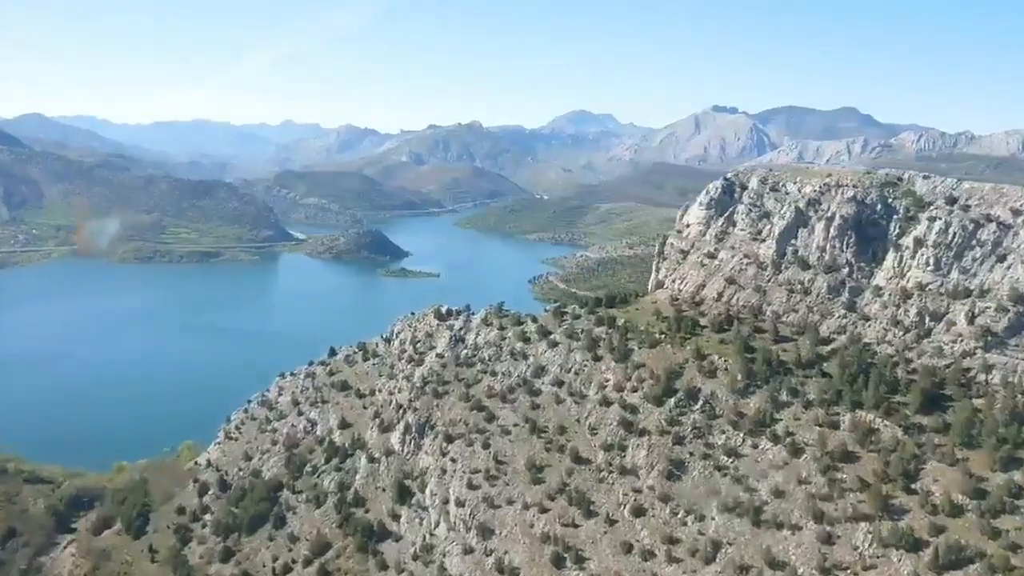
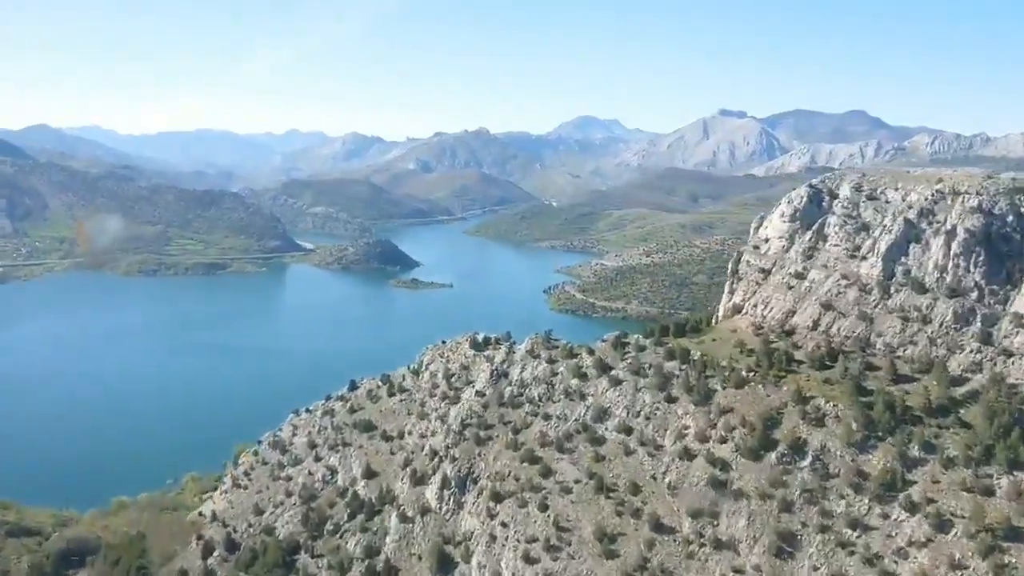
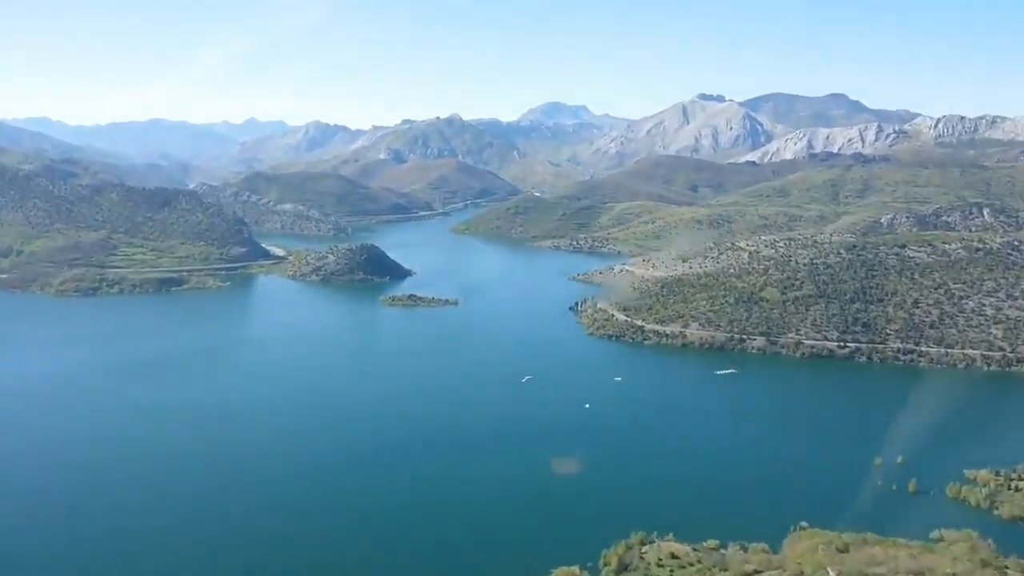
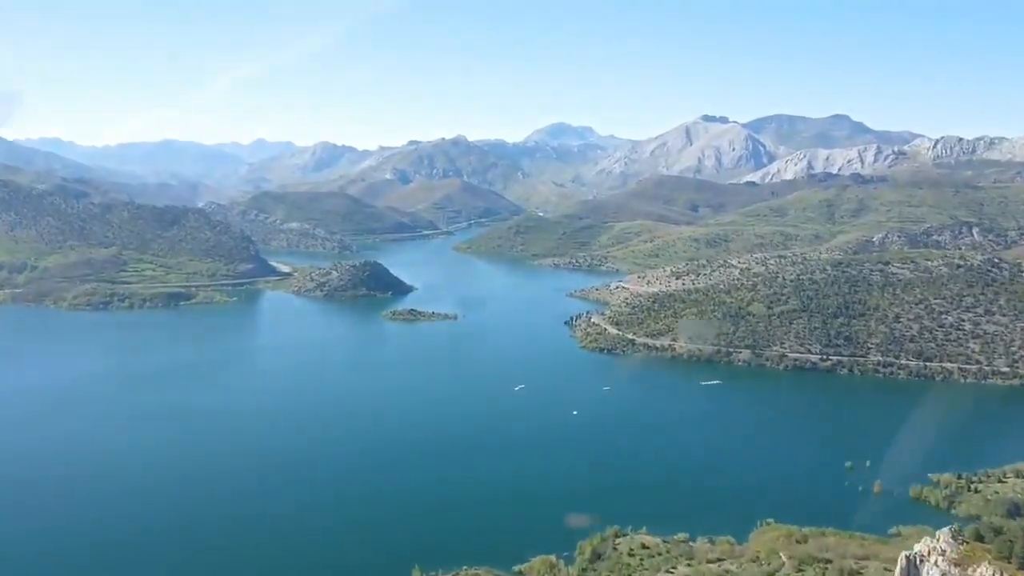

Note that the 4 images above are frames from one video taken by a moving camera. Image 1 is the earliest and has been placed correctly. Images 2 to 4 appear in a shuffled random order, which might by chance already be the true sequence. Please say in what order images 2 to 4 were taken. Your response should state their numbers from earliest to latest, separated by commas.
2, 4, 3
